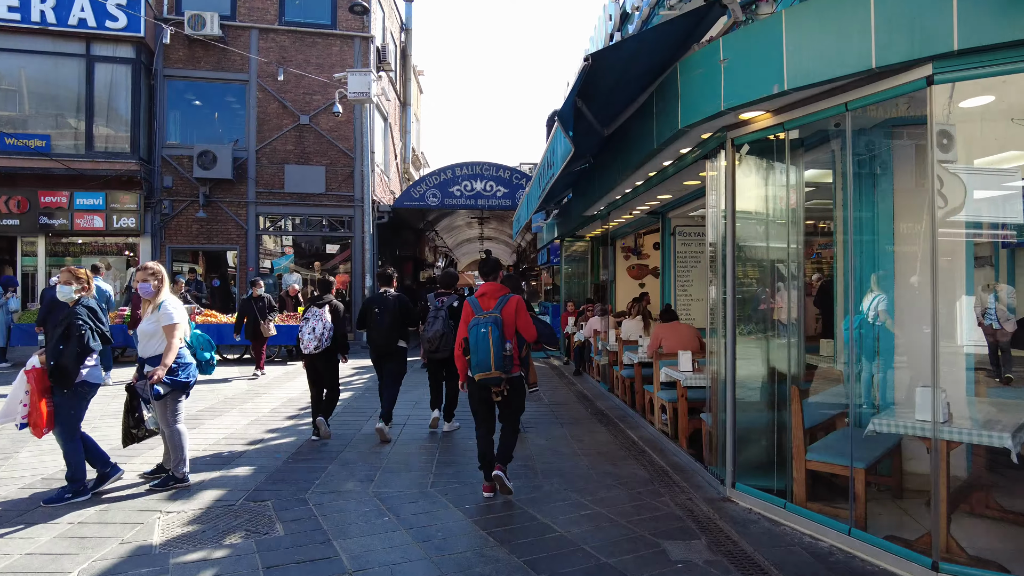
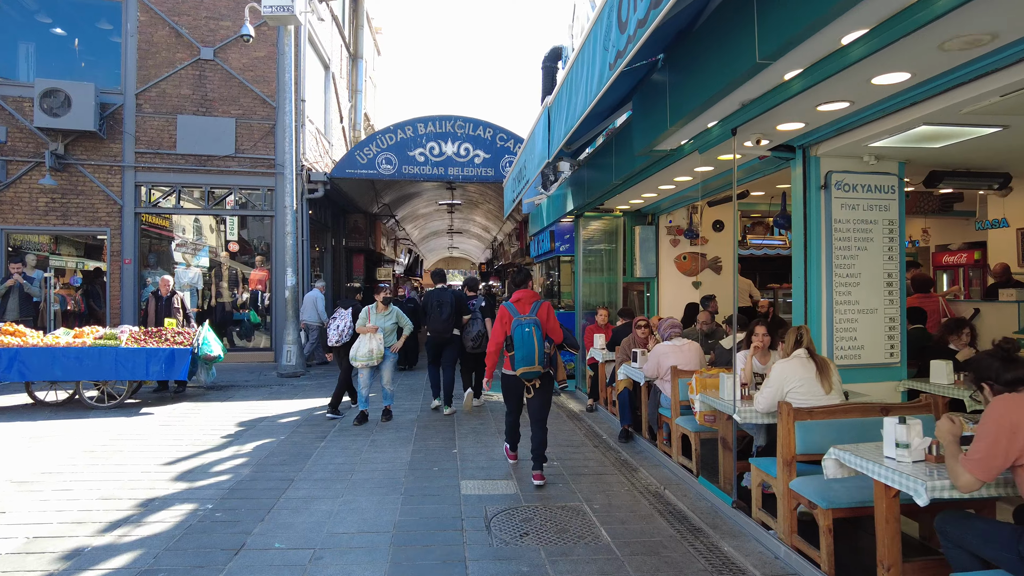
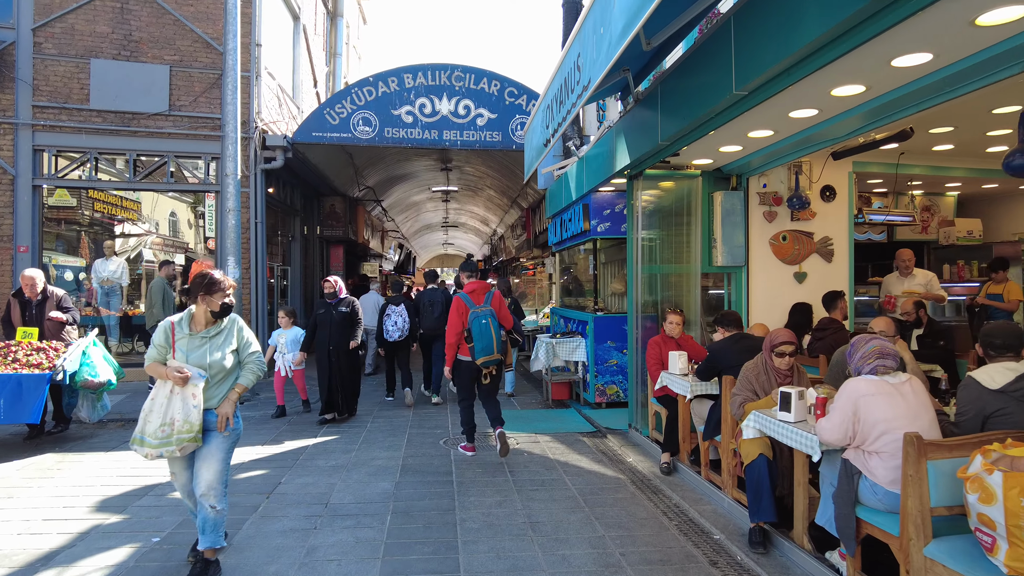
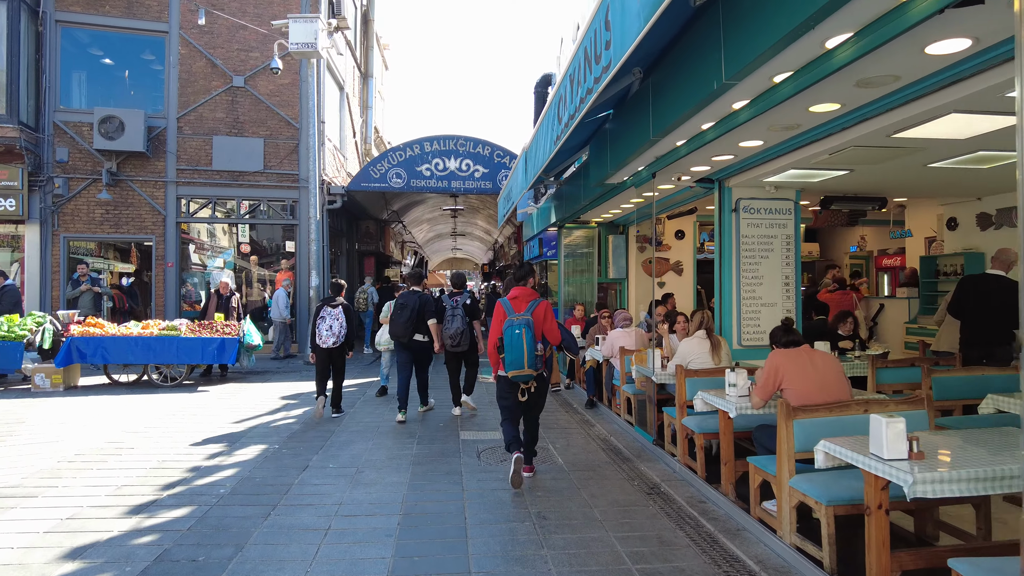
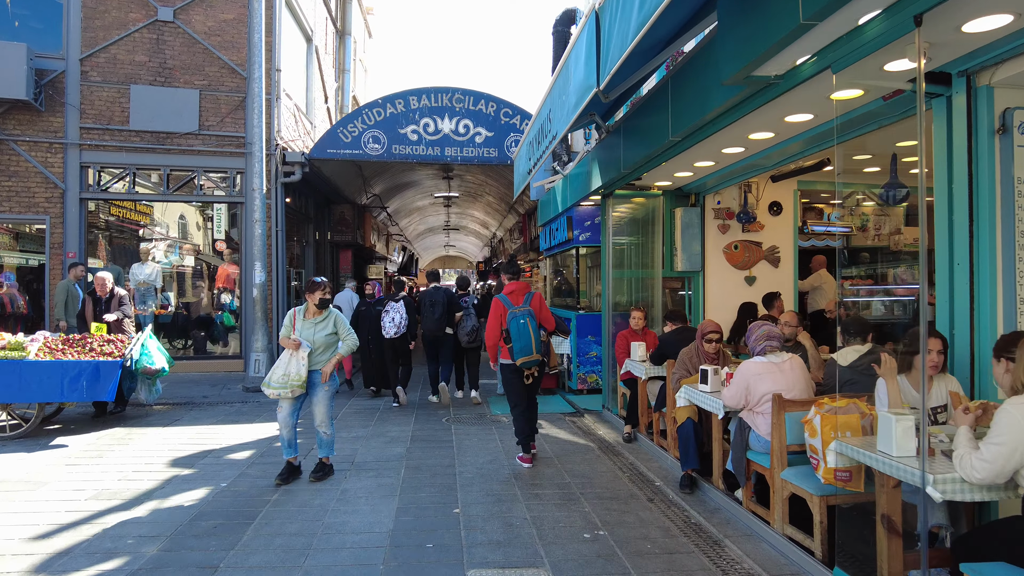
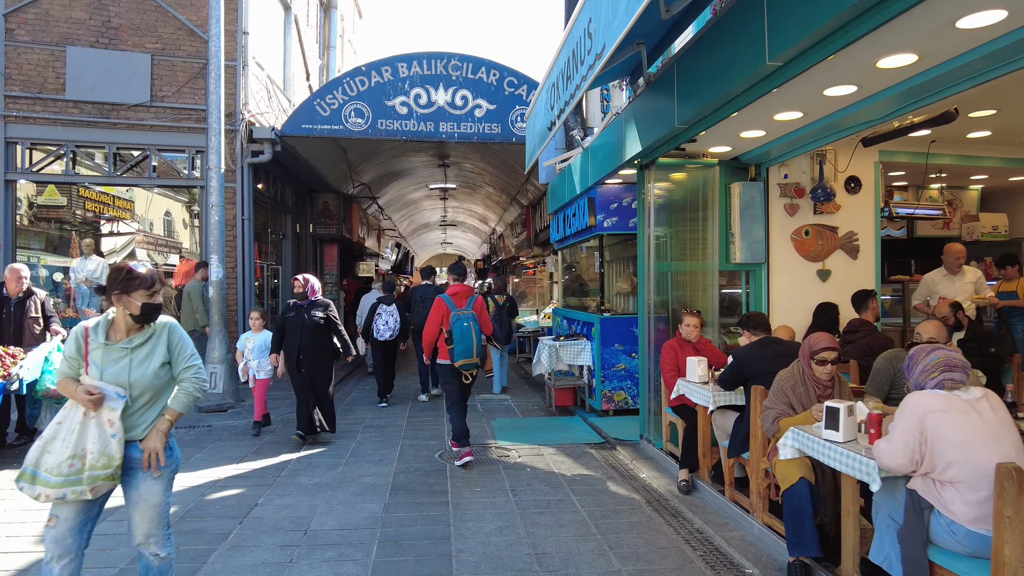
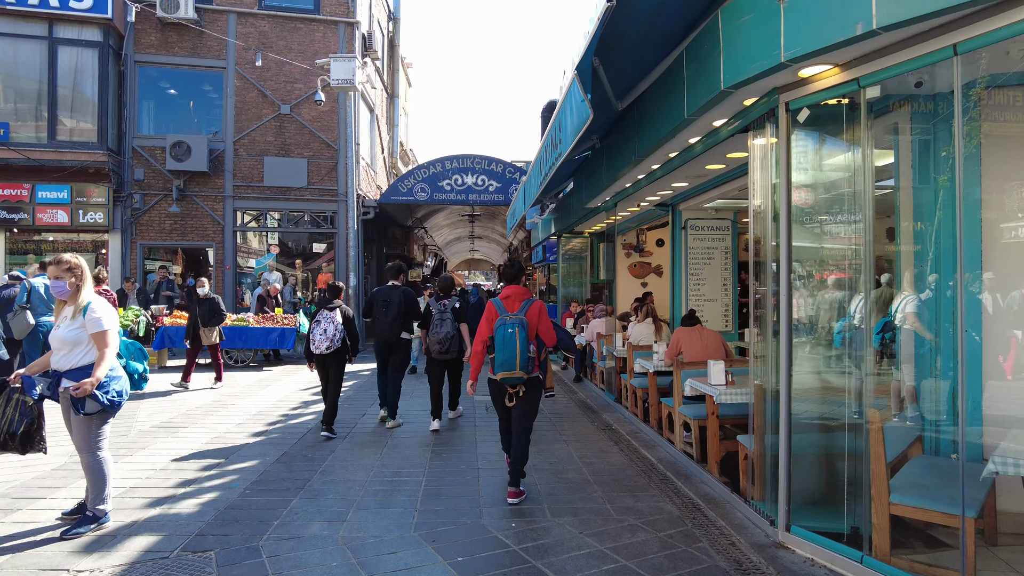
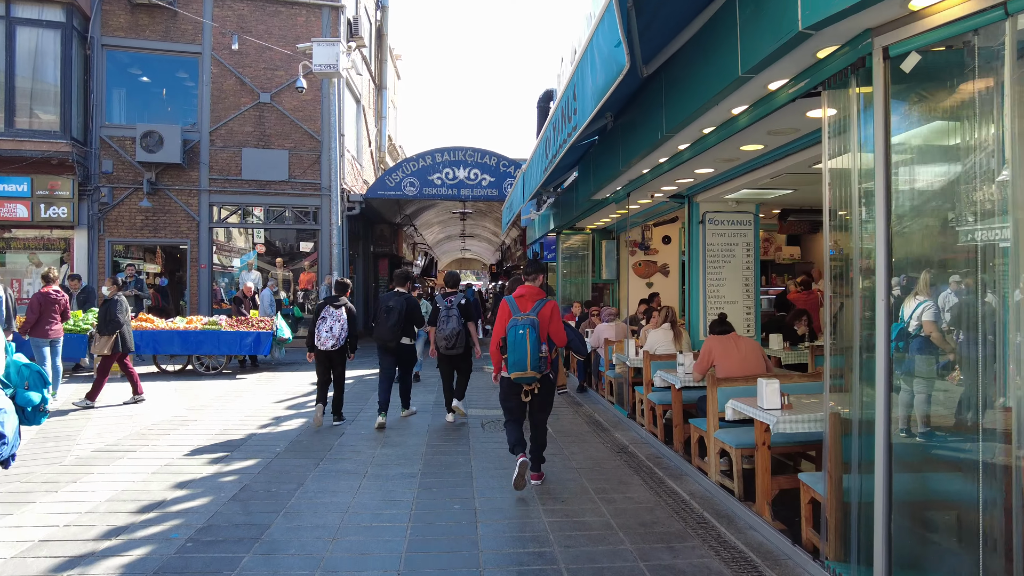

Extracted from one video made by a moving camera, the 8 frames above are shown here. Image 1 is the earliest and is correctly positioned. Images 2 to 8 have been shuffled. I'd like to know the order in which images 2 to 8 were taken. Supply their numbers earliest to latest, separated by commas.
7, 8, 4, 2, 5, 3, 6
